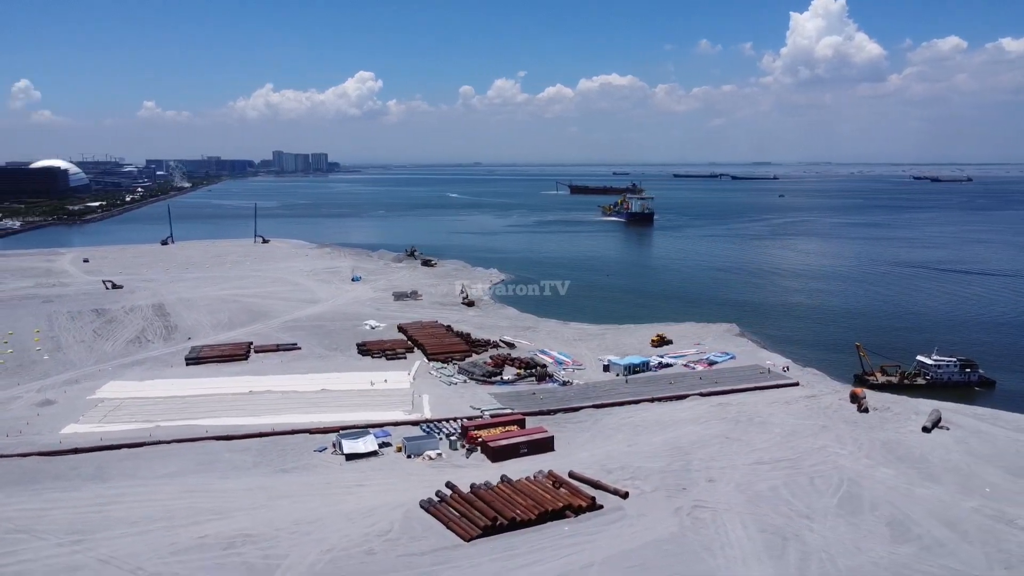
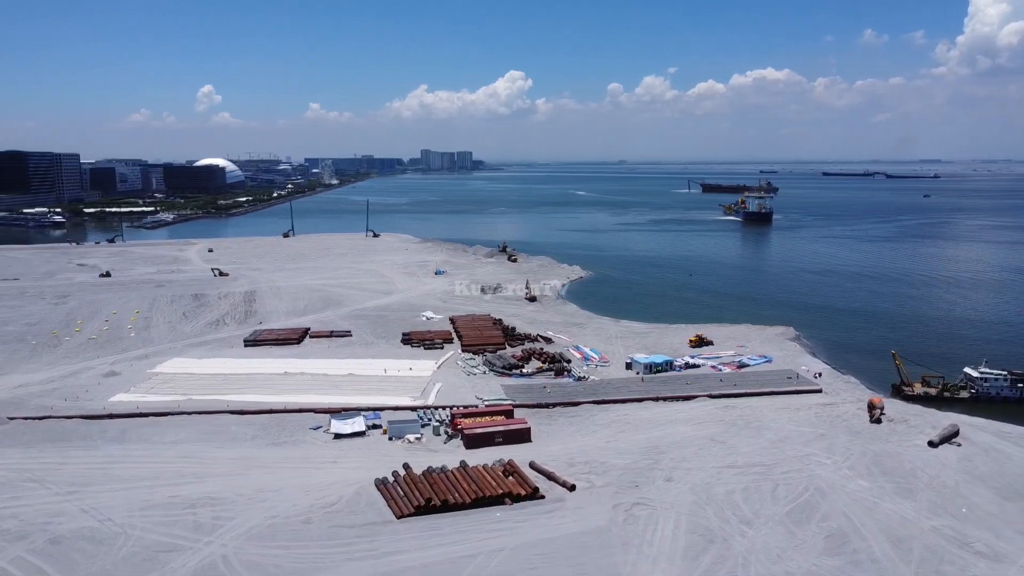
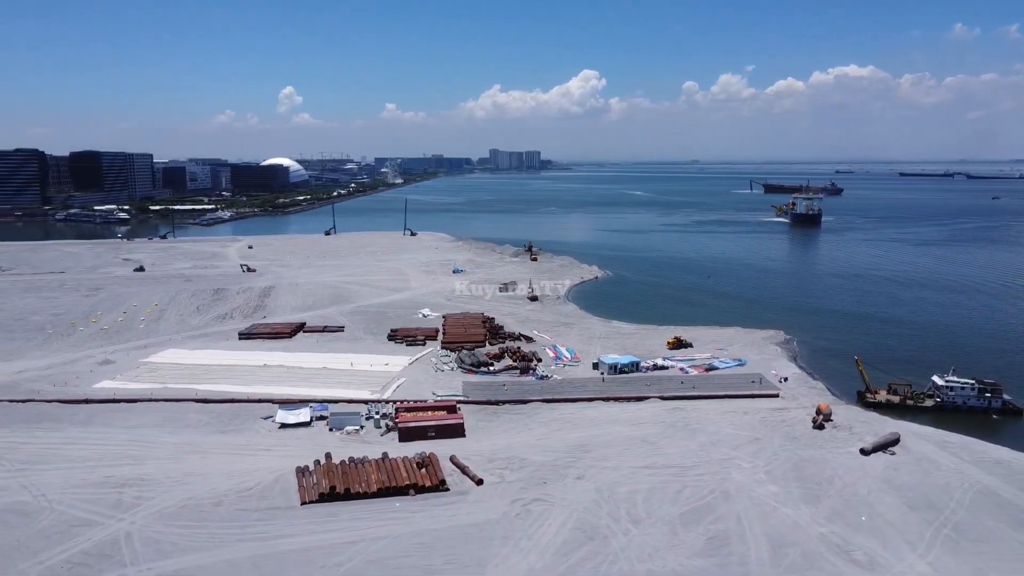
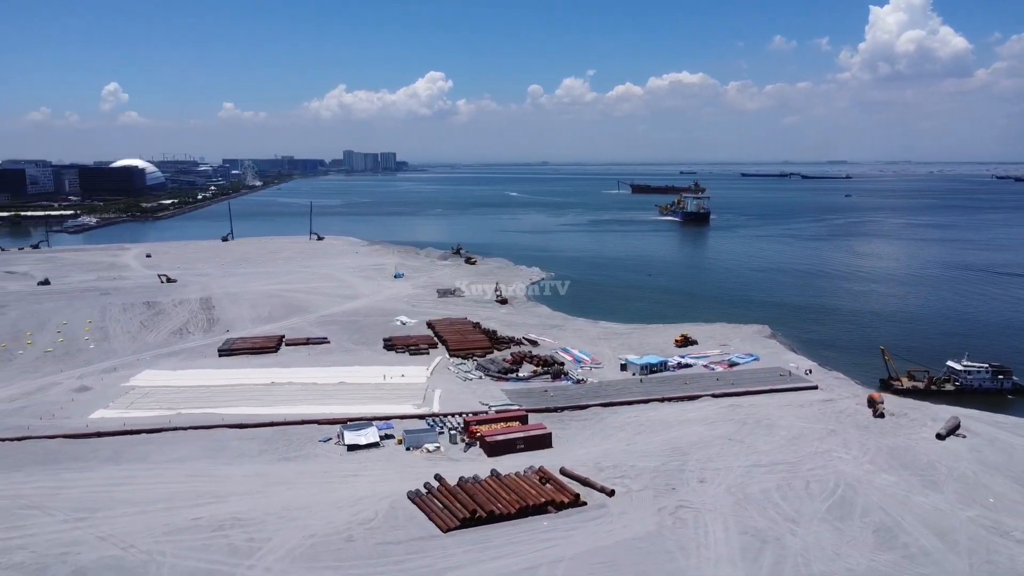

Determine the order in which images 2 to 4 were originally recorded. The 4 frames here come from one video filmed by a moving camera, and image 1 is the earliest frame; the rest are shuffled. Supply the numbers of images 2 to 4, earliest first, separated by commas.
4, 2, 3
